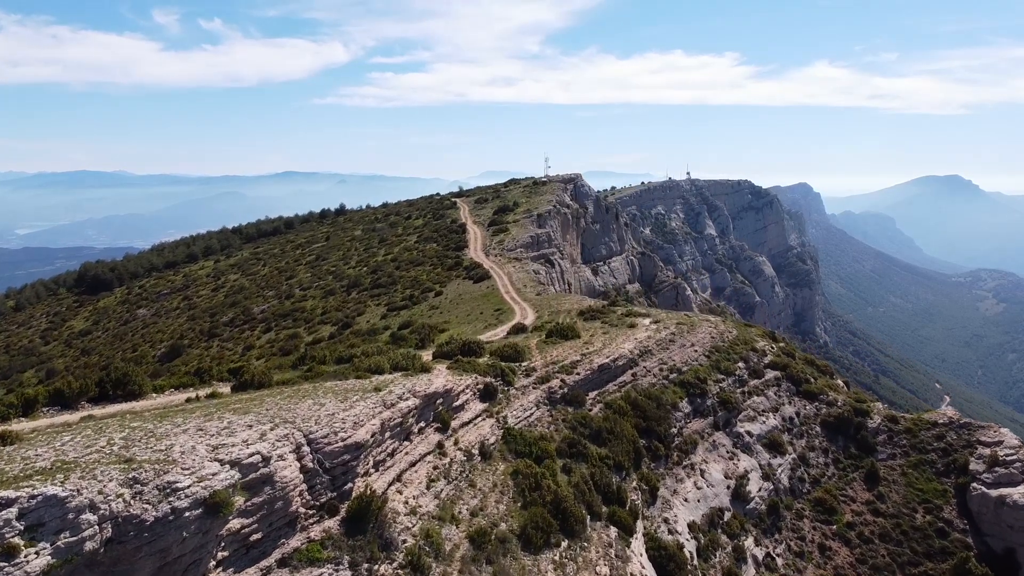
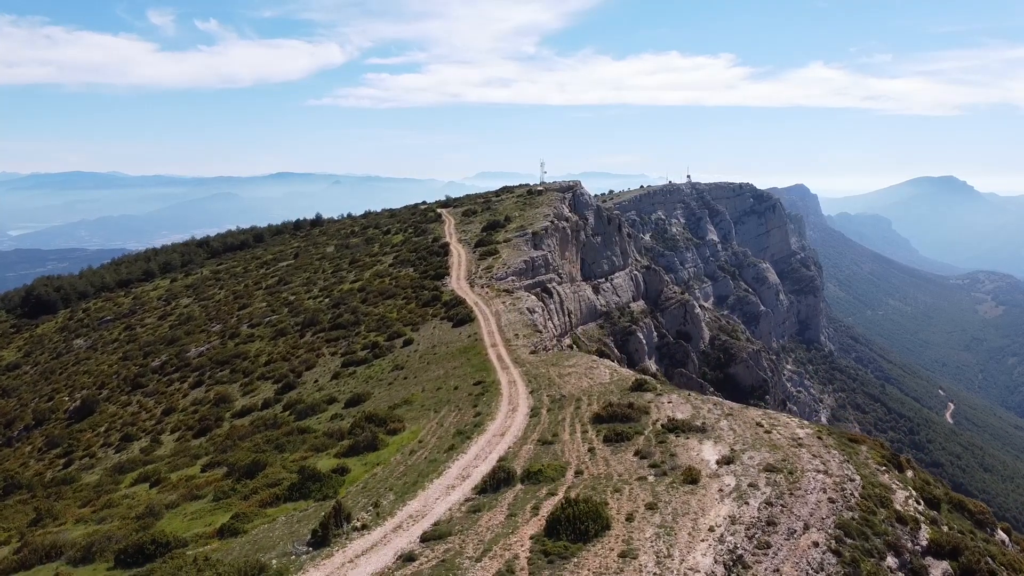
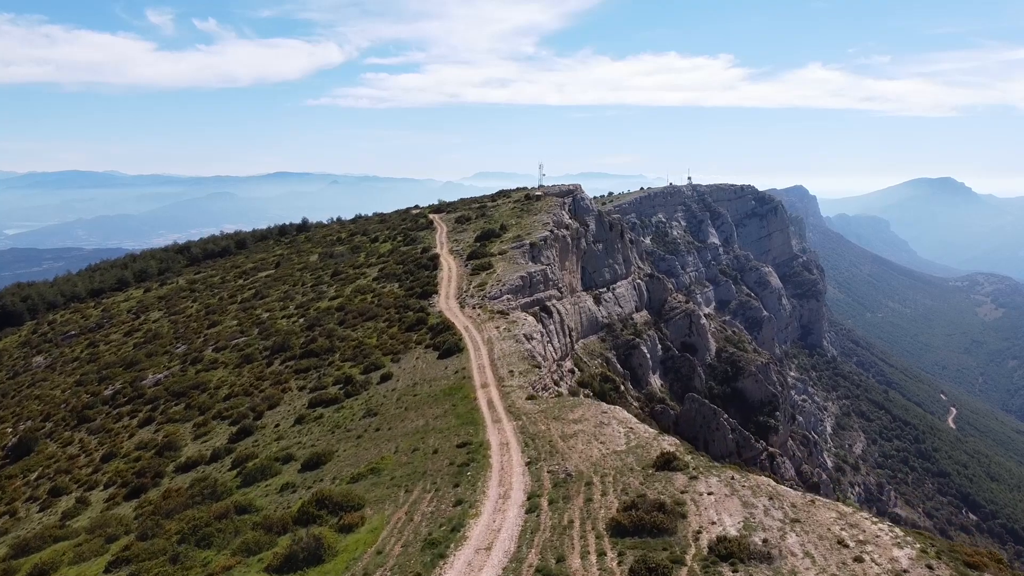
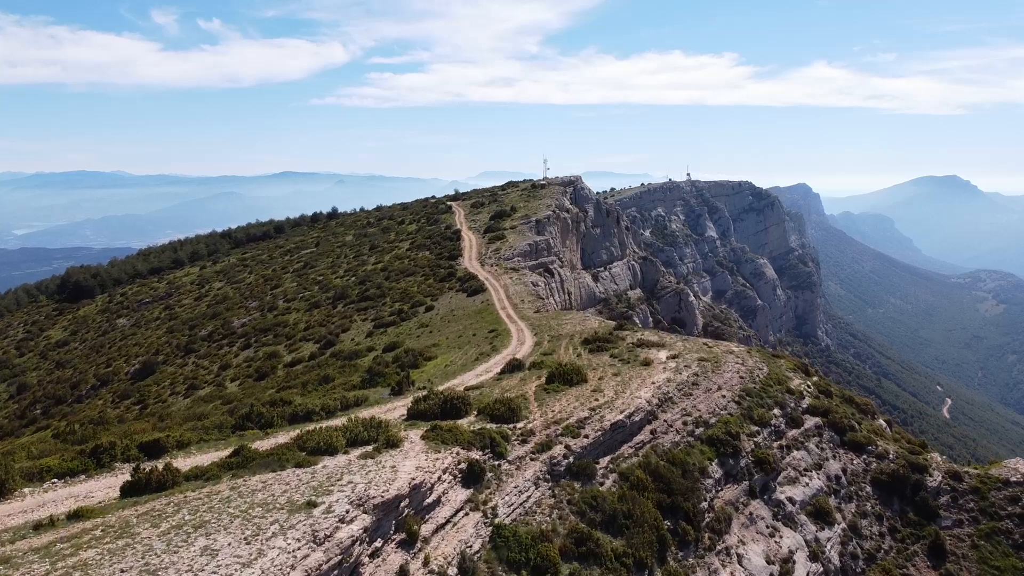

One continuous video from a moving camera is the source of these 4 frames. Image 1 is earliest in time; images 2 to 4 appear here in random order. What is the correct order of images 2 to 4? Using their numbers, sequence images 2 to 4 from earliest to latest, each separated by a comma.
4, 2, 3
